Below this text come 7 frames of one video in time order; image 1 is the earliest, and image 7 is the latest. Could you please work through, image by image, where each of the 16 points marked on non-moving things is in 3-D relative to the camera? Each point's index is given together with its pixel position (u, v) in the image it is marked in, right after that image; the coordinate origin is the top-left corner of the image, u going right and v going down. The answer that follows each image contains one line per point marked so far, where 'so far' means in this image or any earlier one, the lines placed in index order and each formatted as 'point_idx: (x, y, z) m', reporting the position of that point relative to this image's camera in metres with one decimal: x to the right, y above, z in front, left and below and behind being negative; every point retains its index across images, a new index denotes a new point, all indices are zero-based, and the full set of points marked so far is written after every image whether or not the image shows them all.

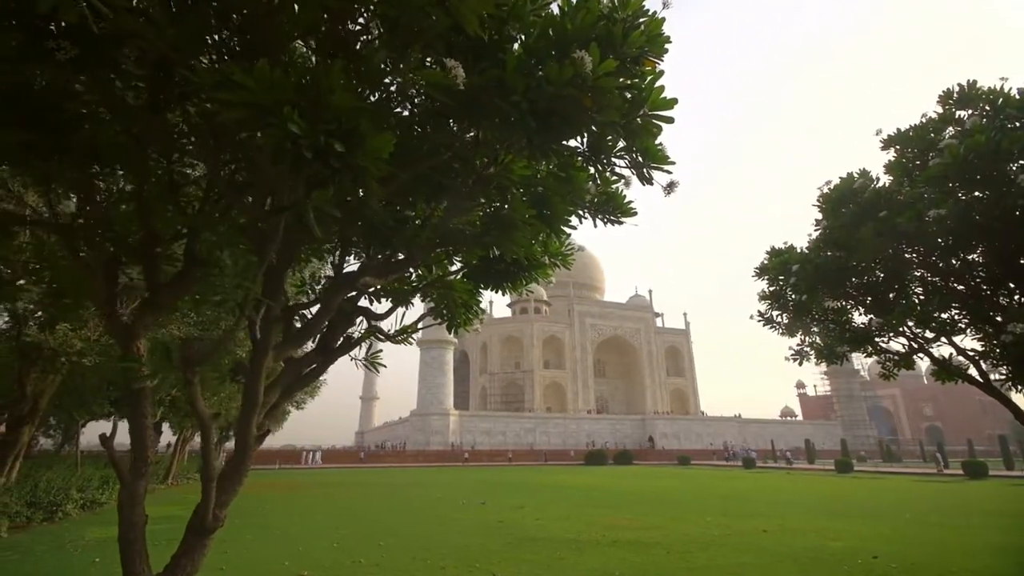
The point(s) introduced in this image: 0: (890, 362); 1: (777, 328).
0: (+3.9, -0.8, +6.1) m
1: (+2.8, -0.4, +6.4) m
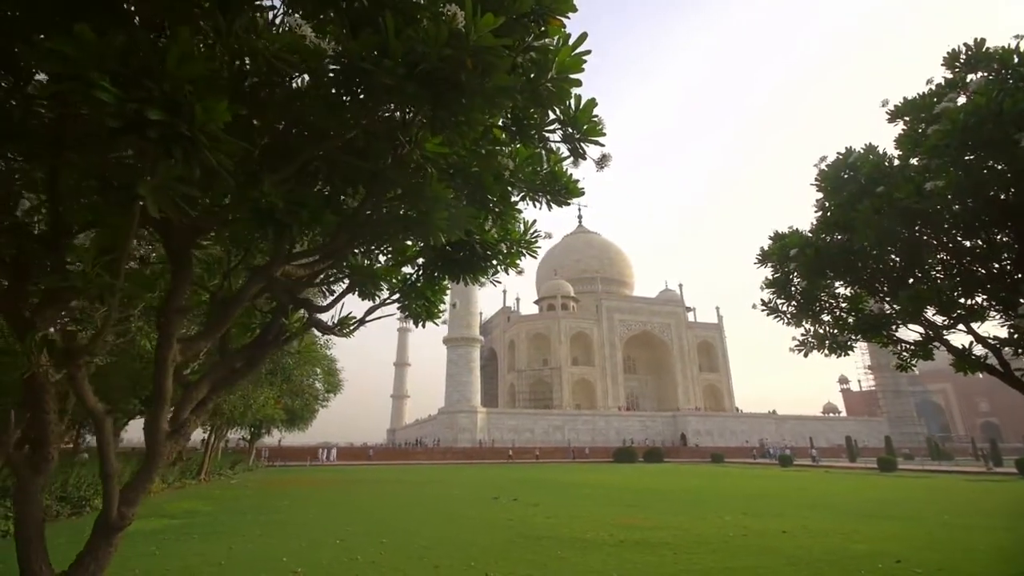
0: (+3.8, -0.6, +5.7) m
1: (+2.8, -0.3, +6.1) m
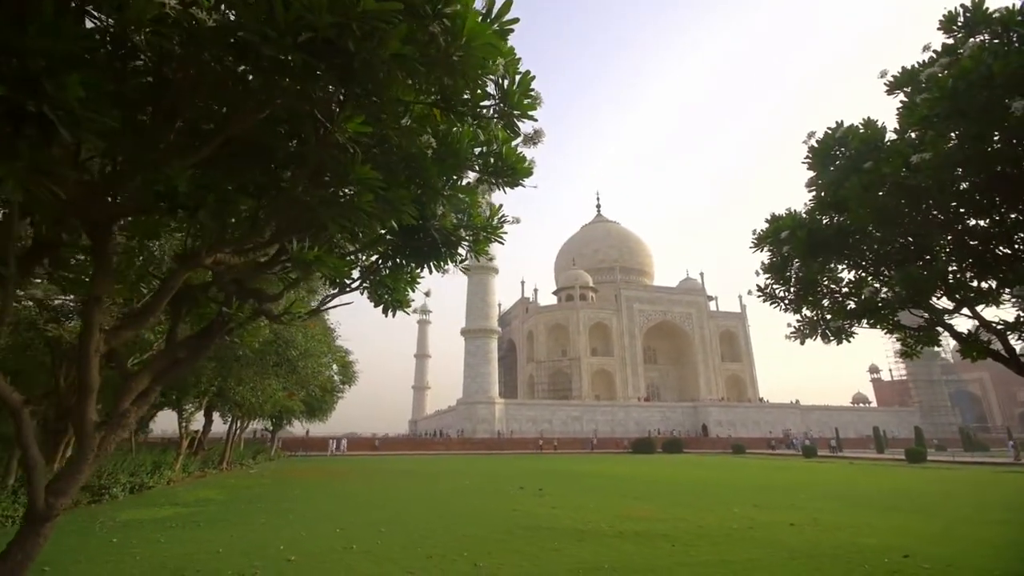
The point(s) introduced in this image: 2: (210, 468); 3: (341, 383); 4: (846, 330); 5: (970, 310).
0: (+3.7, -0.5, +5.5) m
1: (+2.6, -0.2, +5.9) m
2: (-8.6, -5.1, +17.0) m
3: (-5.6, -3.1, +19.3) m
4: (+3.2, -0.4, +5.7) m
5: (+3.7, -0.2, +4.9) m
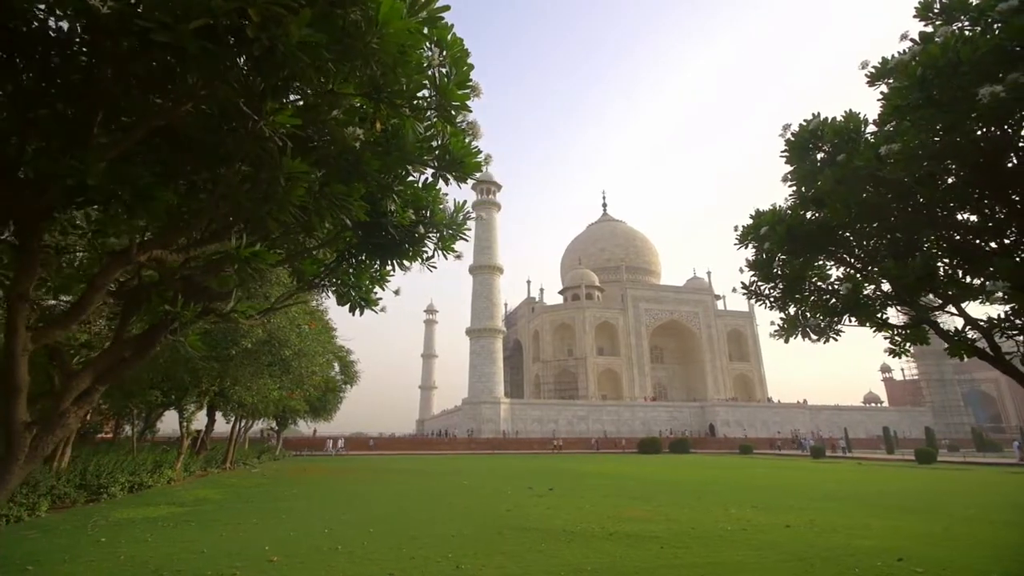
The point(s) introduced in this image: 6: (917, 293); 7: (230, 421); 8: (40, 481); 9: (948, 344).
0: (+3.5, -0.4, +5.3) m
1: (+2.5, -0.2, +5.8) m
2: (-8.6, -5.1, +17.1) m
3: (-5.5, -3.1, +19.3) m
4: (+3.0, -0.4, +5.5) m
5: (+3.5, -0.1, +4.8) m
6: (+3.2, 0.0, +4.9) m
7: (-9.0, -4.2, +19.1) m
8: (-7.3, -3.0, +9.3) m
9: (+3.4, -0.4, +4.6) m
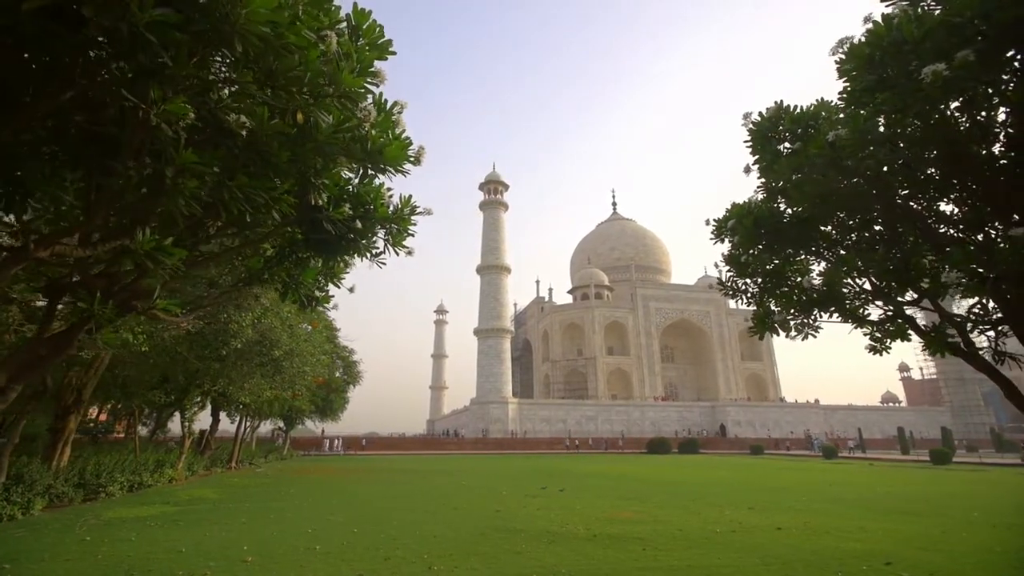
0: (+3.2, -0.4, +5.2) m
1: (+2.2, -0.1, +5.6) m
2: (-8.5, -5.1, +17.2) m
3: (-5.4, -3.1, +19.4) m
4: (+2.7, -0.3, +5.4) m
5: (+3.2, -0.1, +4.6) m
6: (+2.9, 0.0, +4.7) m
7: (-8.9, -4.3, +19.2) m
8: (-7.5, -3.0, +9.4) m
9: (+3.1, -0.4, +4.4) m
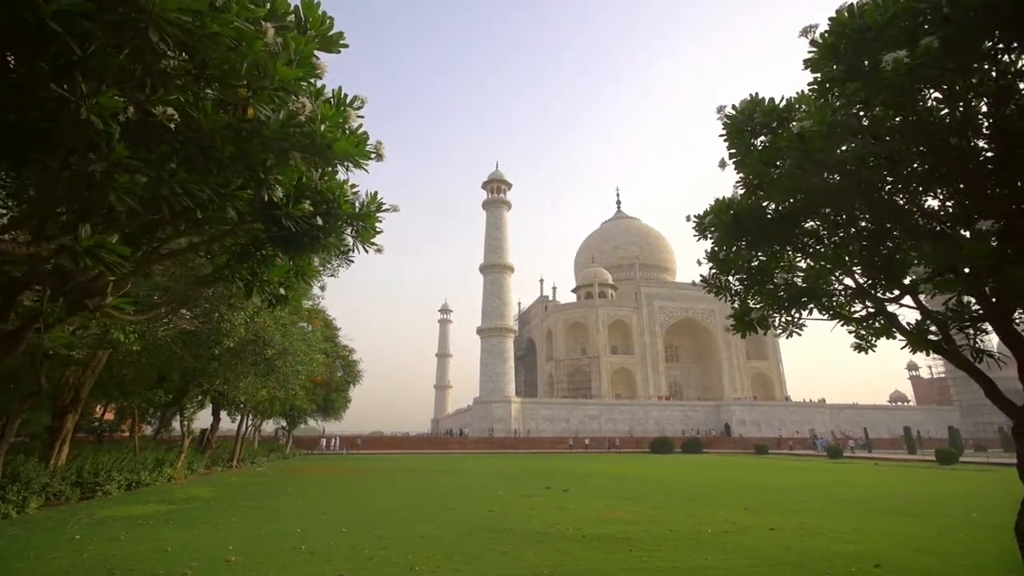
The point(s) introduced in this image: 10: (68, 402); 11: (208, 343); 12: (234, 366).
0: (+3.0, -0.4, +5.1) m
1: (+2.0, -0.1, +5.5) m
2: (-8.5, -5.1, +17.3) m
3: (-5.4, -3.1, +19.4) m
4: (+2.5, -0.3, +5.3) m
5: (+3.1, -0.1, +4.5) m
6: (+2.7, 0.0, +4.6) m
7: (-8.8, -4.2, +19.3) m
8: (-7.6, -3.0, +9.4) m
9: (+2.9, -0.3, +4.3) m
10: (-8.2, -2.1, +11.0) m
11: (-5.1, -0.9, +10.0) m
12: (-4.9, -1.4, +10.6) m
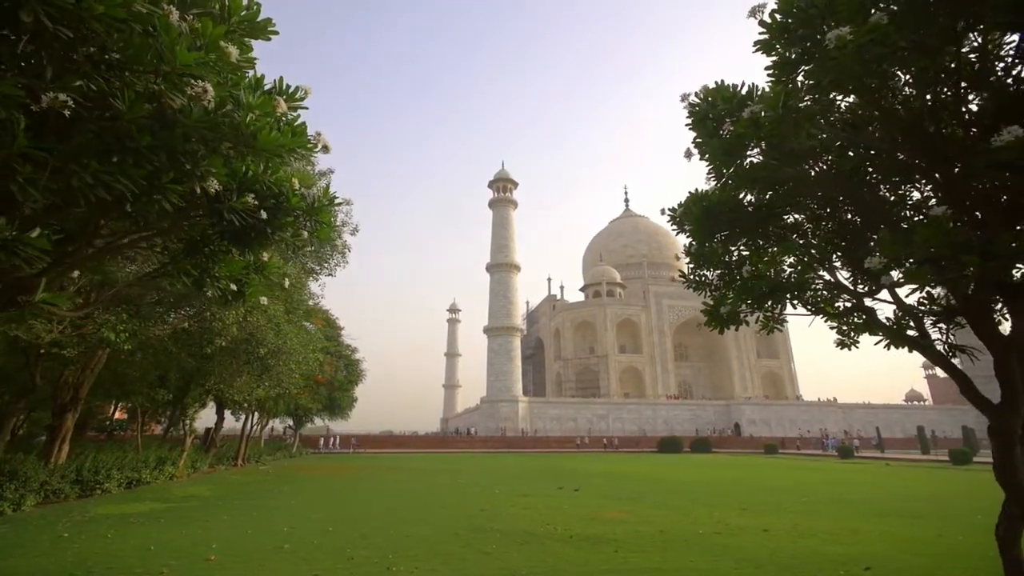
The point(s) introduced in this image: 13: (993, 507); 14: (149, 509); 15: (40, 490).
0: (+2.8, -0.3, +4.9) m
1: (+1.8, 0.0, +5.4) m
2: (-8.4, -5.1, +17.4) m
3: (-5.2, -3.0, +19.4) m
4: (+2.3, -0.3, +5.1) m
5: (+2.8, 0.0, +4.4) m
6: (+2.5, +0.1, +4.4) m
7: (-8.7, -4.2, +19.4) m
8: (-7.7, -3.0, +9.5) m
9: (+2.6, -0.3, +4.2) m
10: (-8.2, -2.1, +11.1) m
11: (-5.2, -0.9, +10.0) m
12: (-5.0, -1.4, +10.6) m
13: (+7.7, -3.5, +9.5) m
14: (-5.7, -3.5, +9.4) m
15: (-7.7, -3.3, +9.8) m
